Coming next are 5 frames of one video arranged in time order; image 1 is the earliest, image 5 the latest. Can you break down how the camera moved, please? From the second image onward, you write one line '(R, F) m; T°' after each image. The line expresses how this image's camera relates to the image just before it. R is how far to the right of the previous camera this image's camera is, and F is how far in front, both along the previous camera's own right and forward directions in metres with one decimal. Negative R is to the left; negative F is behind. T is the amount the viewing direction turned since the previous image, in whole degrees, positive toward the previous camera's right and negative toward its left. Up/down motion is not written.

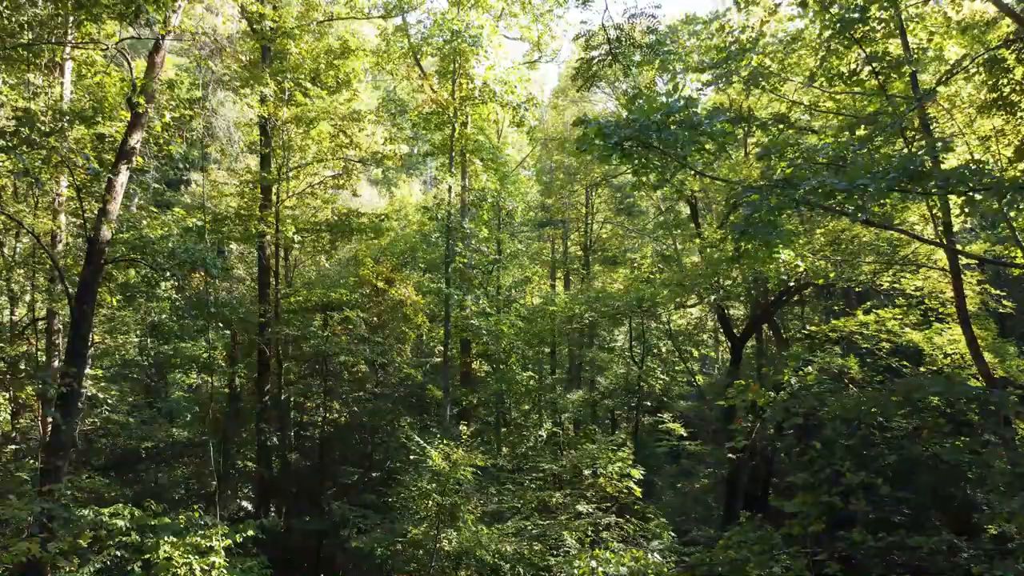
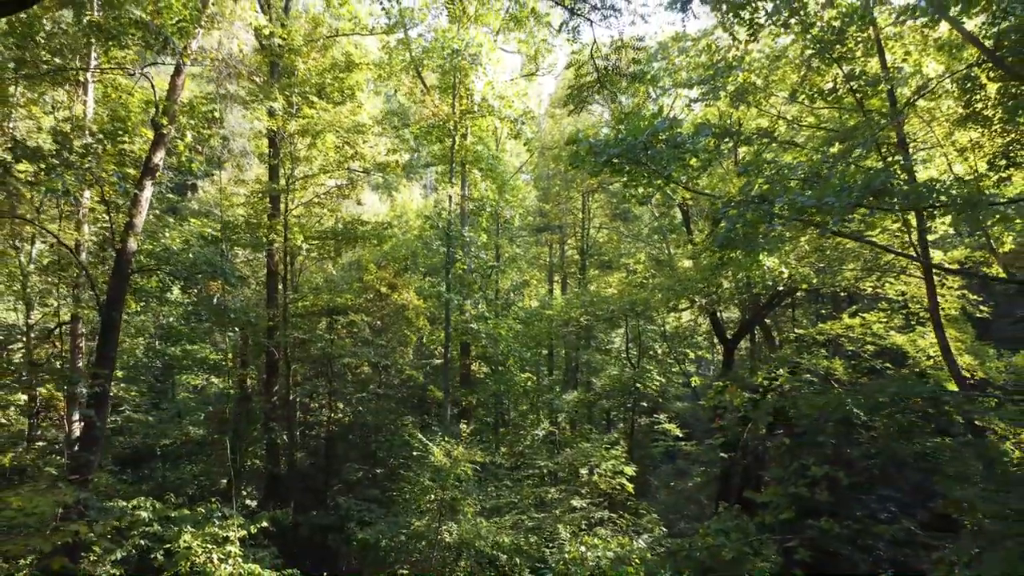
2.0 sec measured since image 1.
(0.0, -0.3) m; 0°
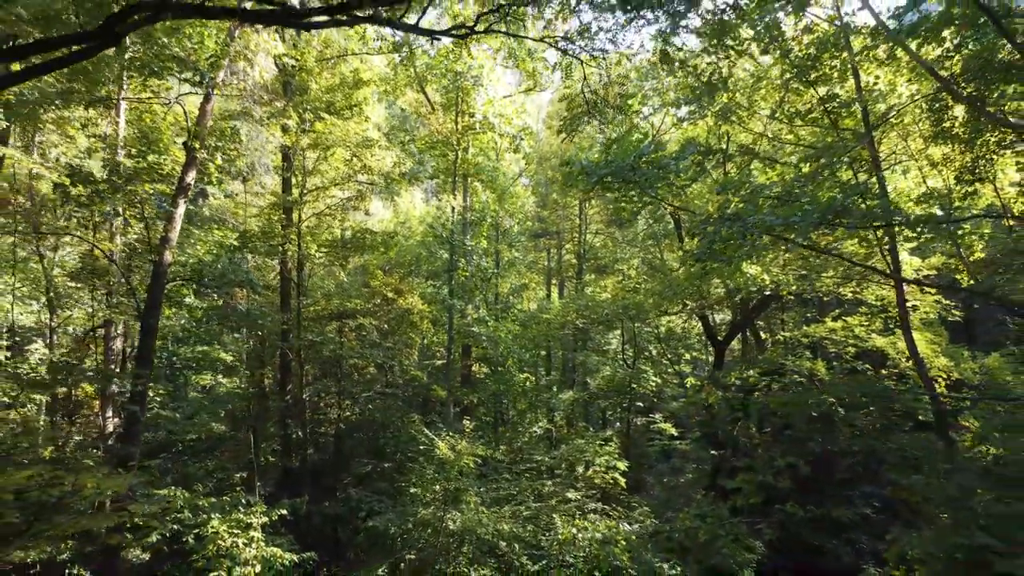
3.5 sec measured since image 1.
(0.0, -0.5) m; 0°
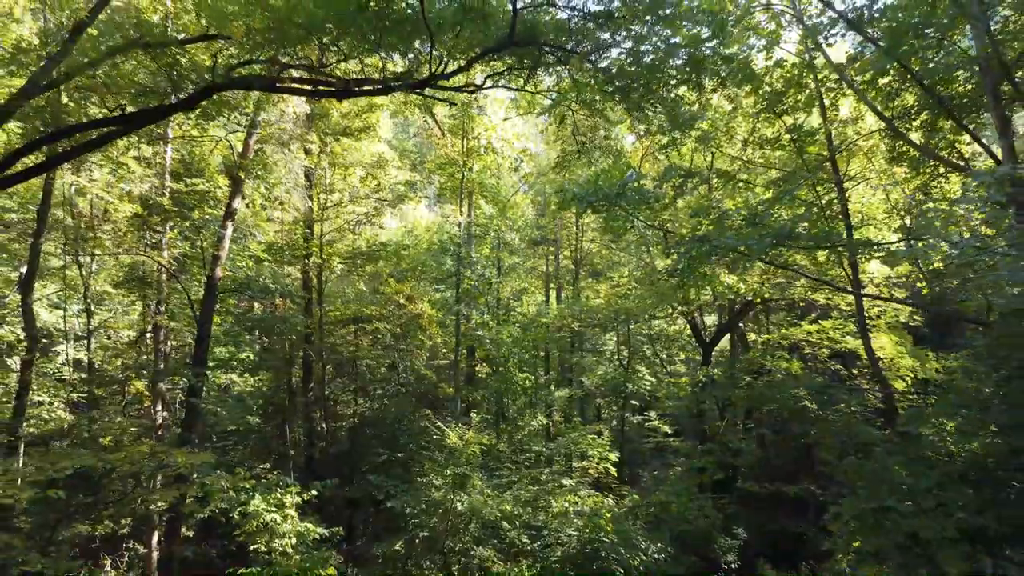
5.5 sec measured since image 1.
(0.0, -0.9) m; 0°
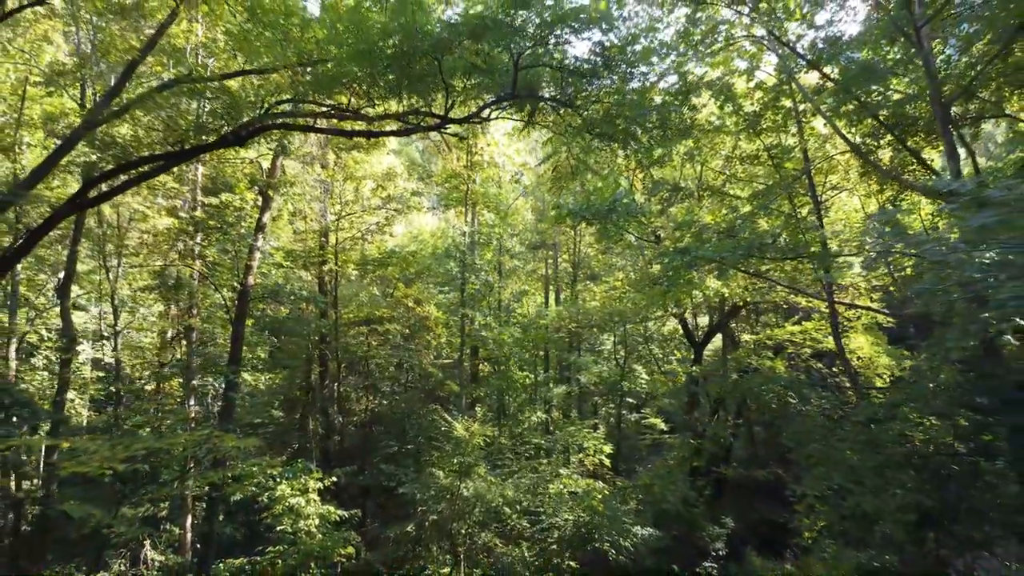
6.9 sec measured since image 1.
(0.0, -0.7) m; 0°
